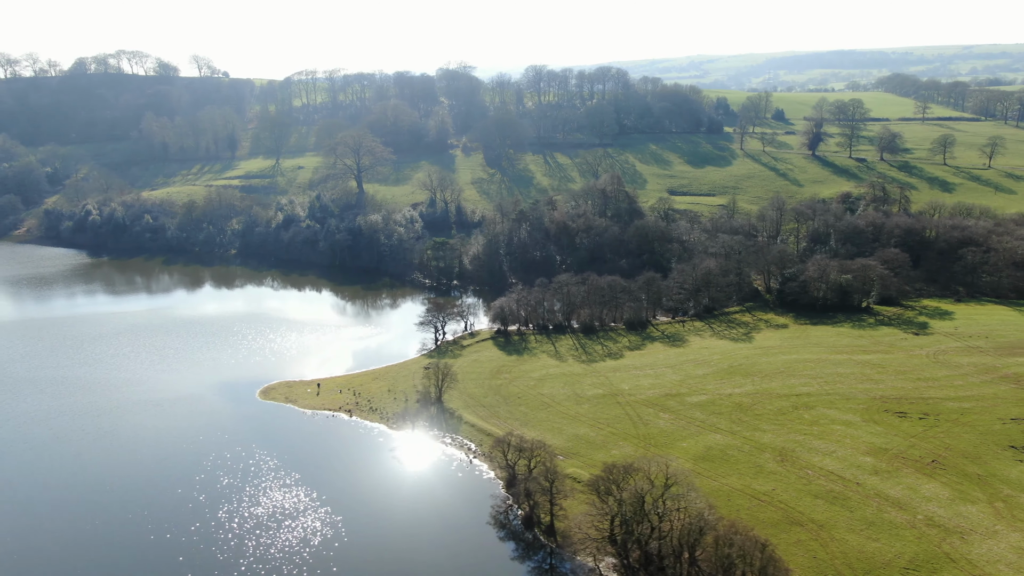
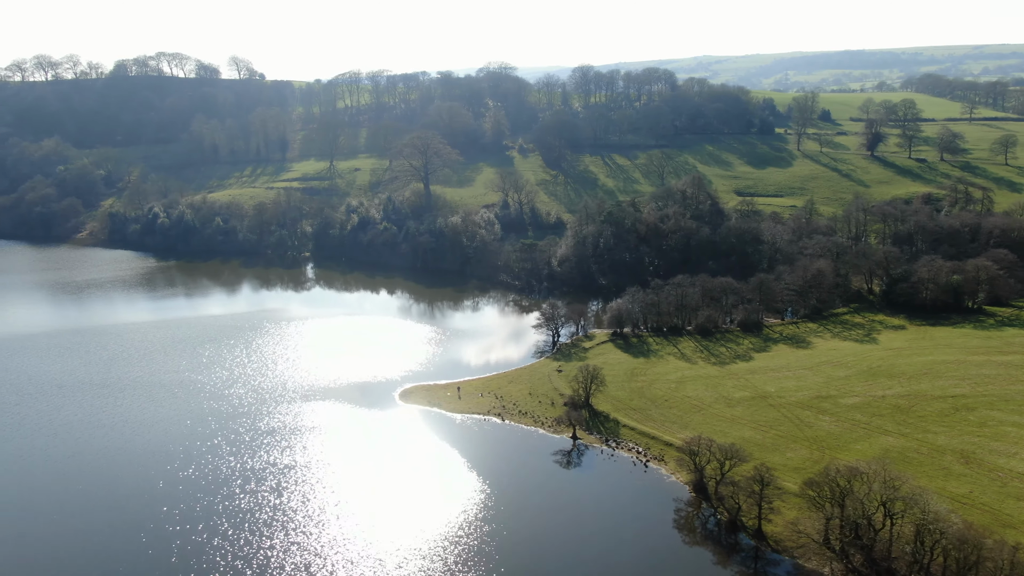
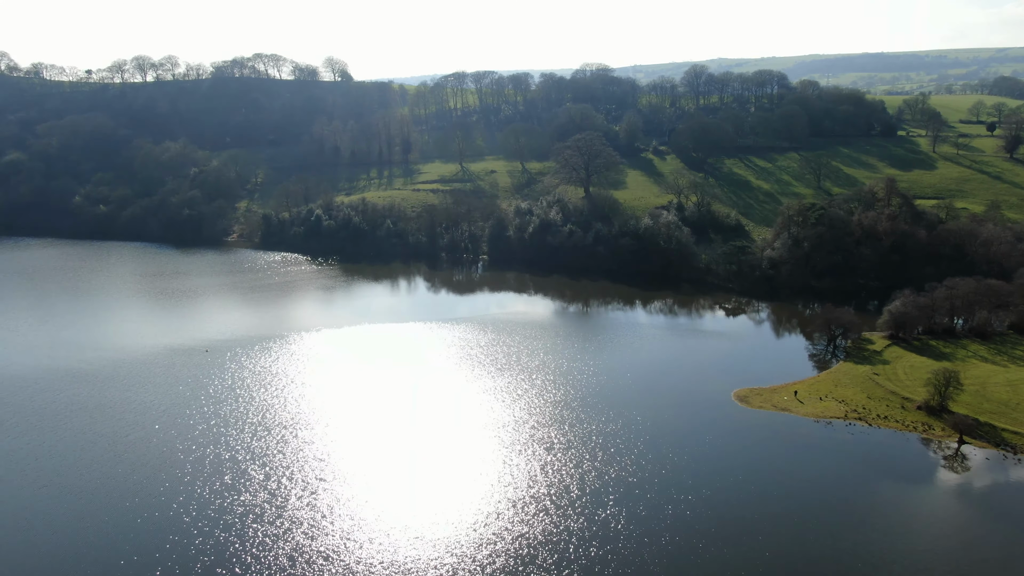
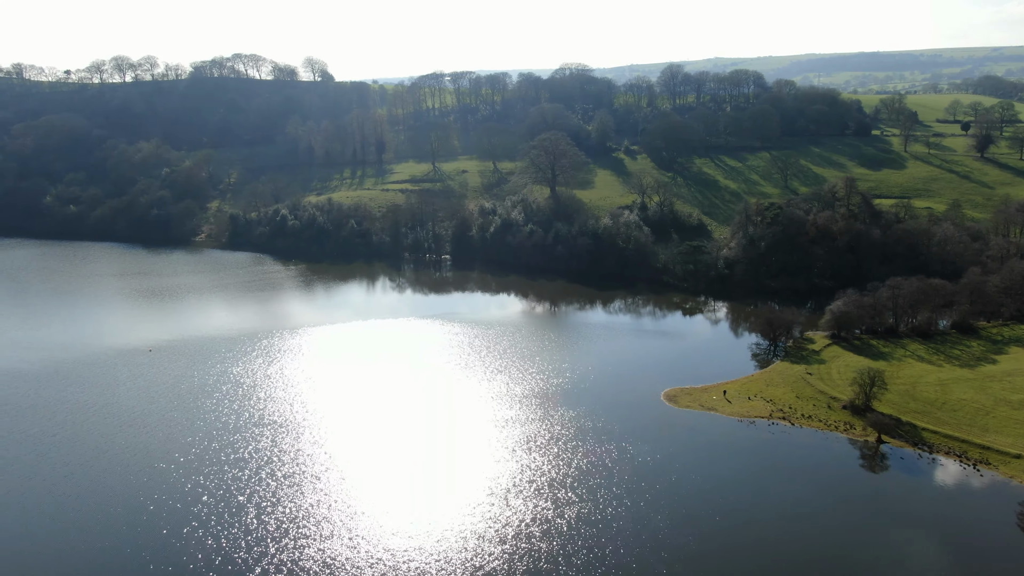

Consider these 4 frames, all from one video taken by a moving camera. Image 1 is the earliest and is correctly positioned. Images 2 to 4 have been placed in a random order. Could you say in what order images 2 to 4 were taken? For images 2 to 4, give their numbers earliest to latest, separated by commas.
2, 4, 3
